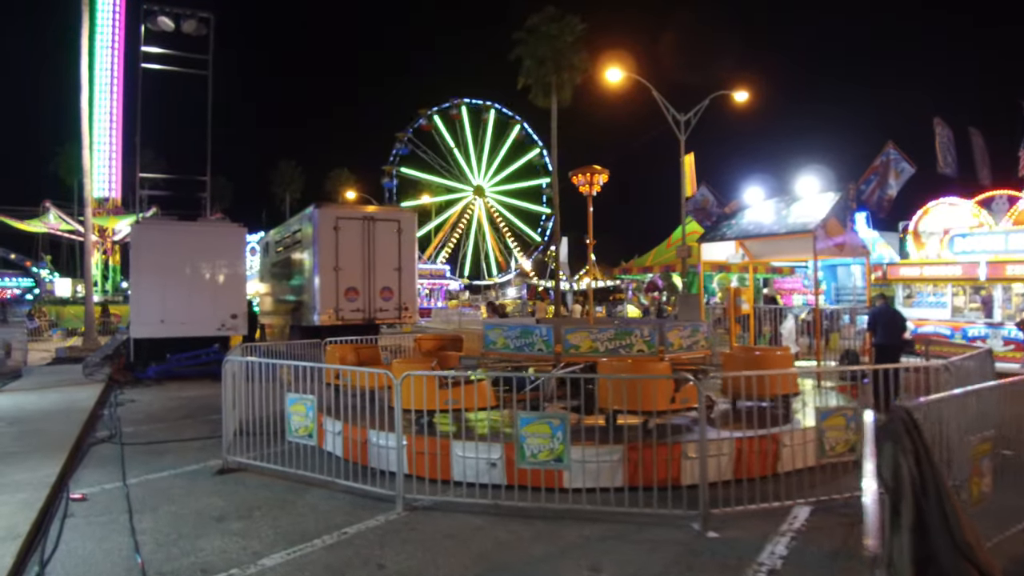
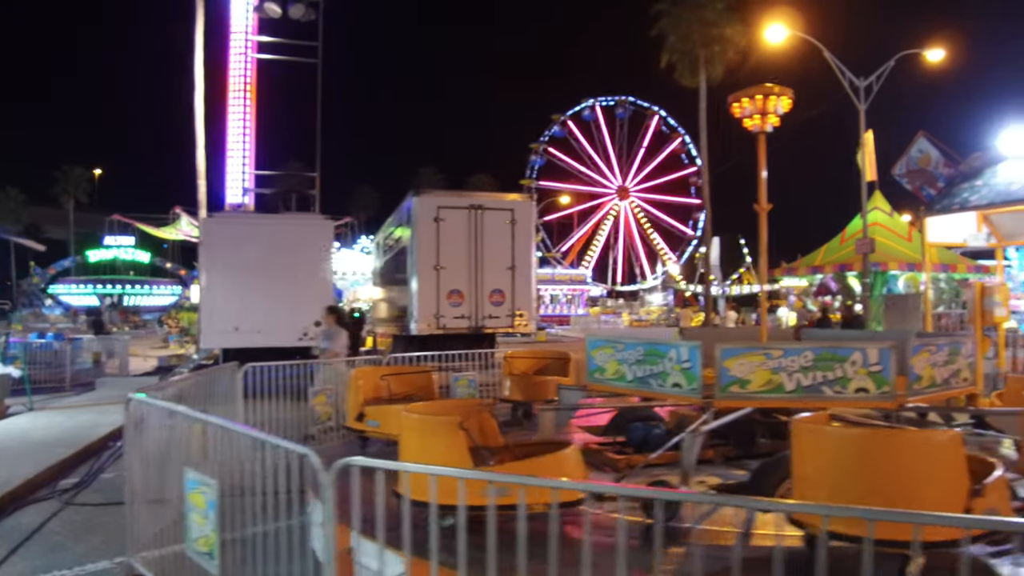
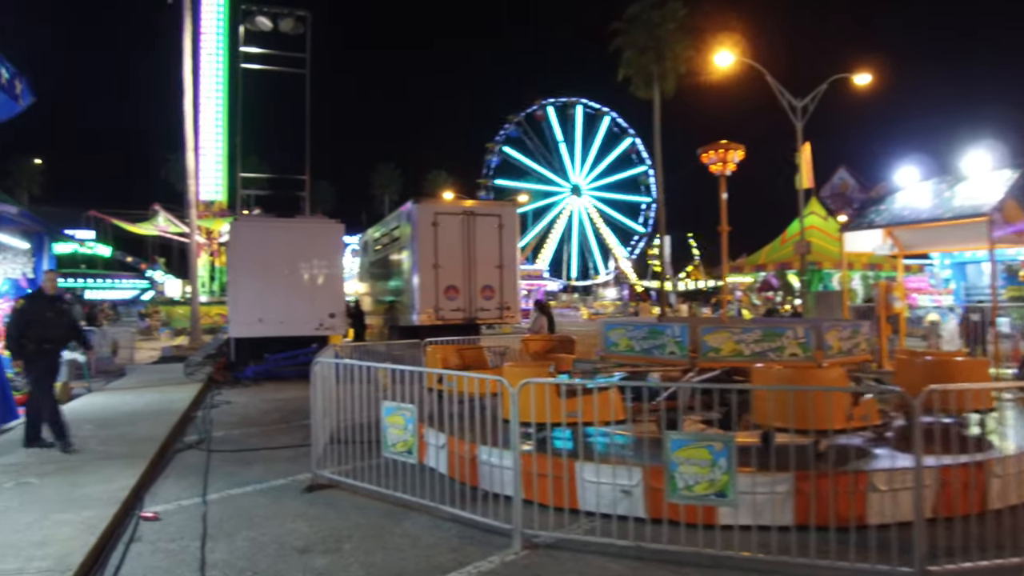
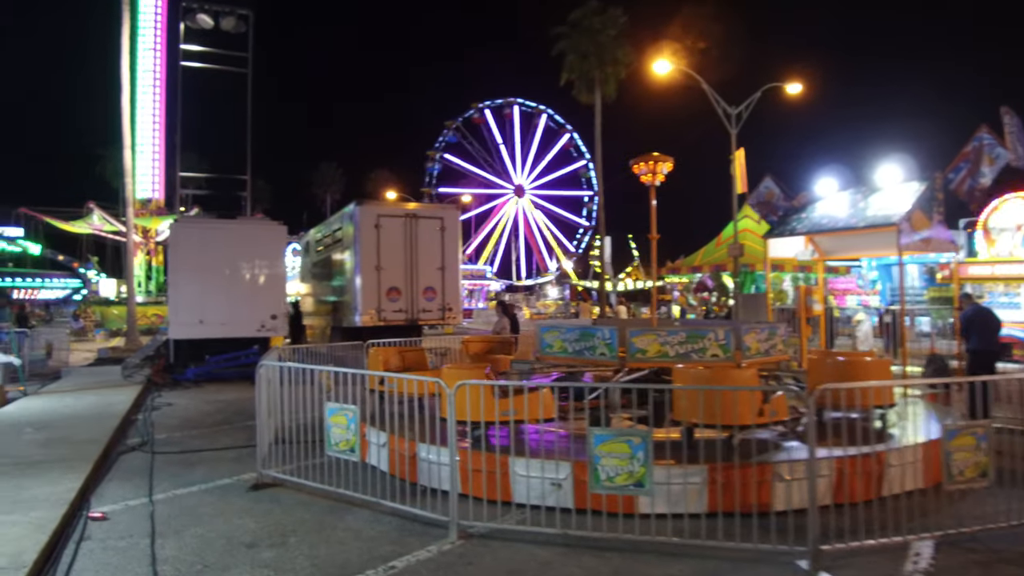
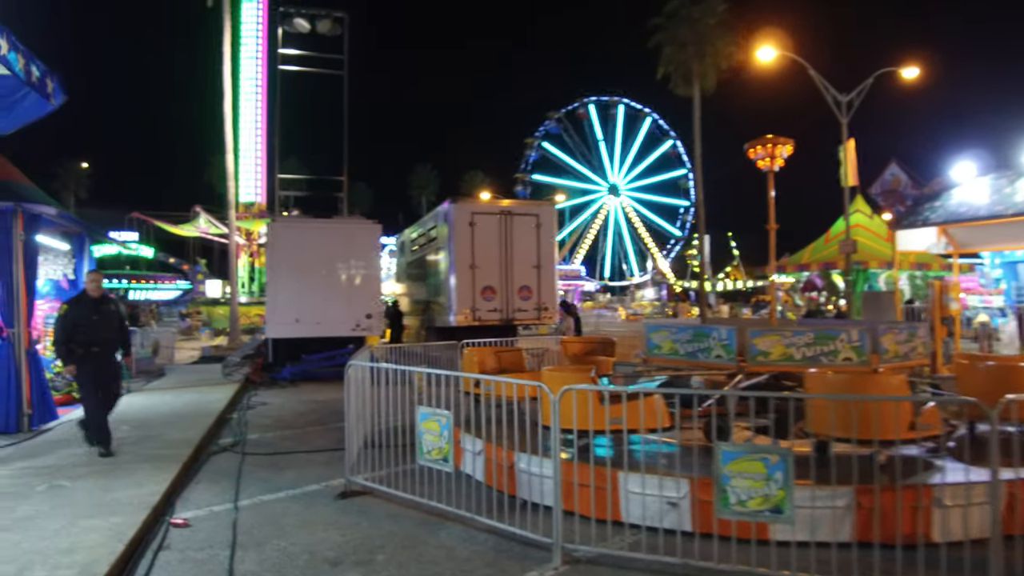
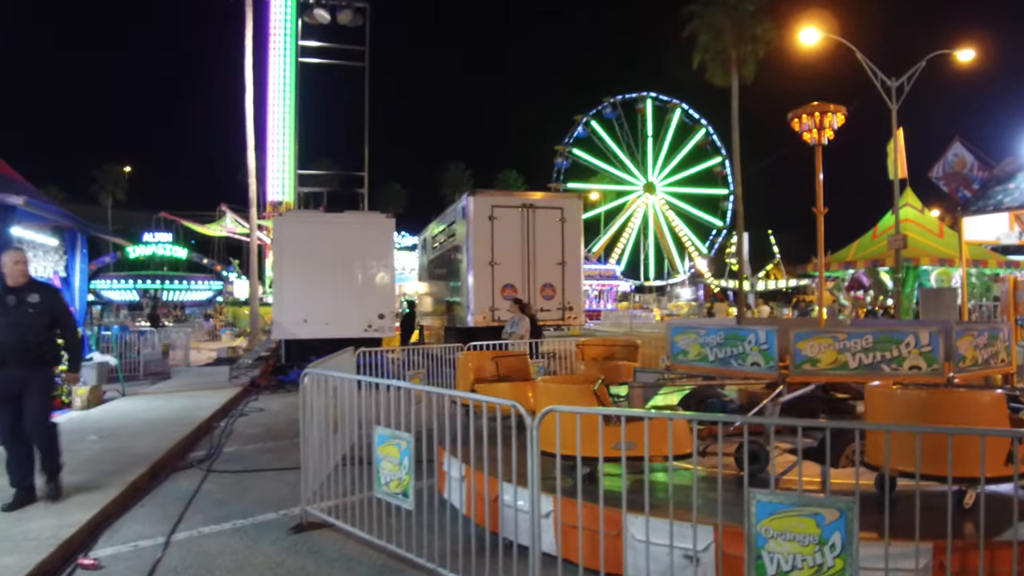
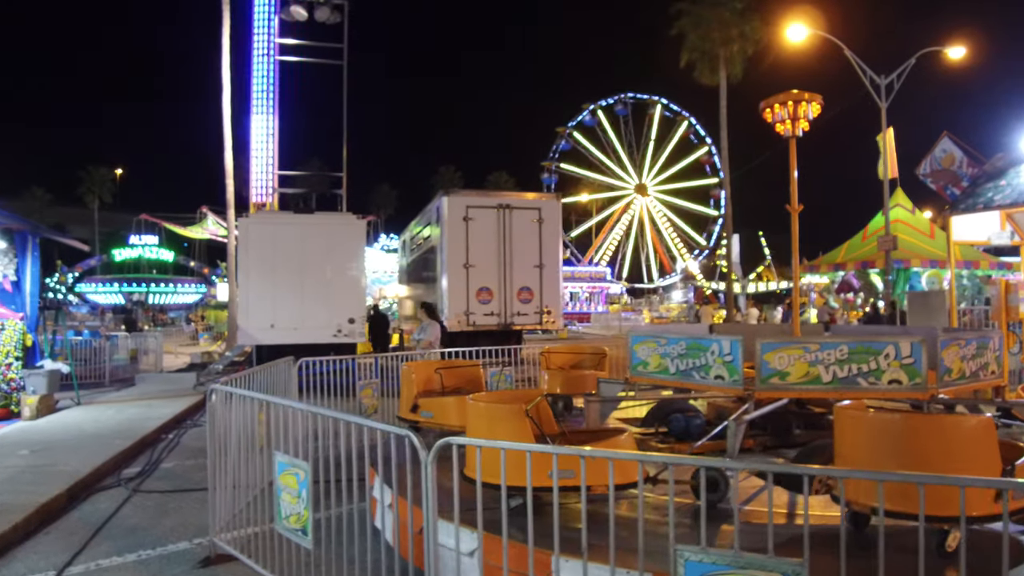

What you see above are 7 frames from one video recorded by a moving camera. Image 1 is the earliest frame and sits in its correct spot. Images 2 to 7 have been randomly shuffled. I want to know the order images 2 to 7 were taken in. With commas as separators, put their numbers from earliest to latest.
4, 3, 5, 6, 7, 2
